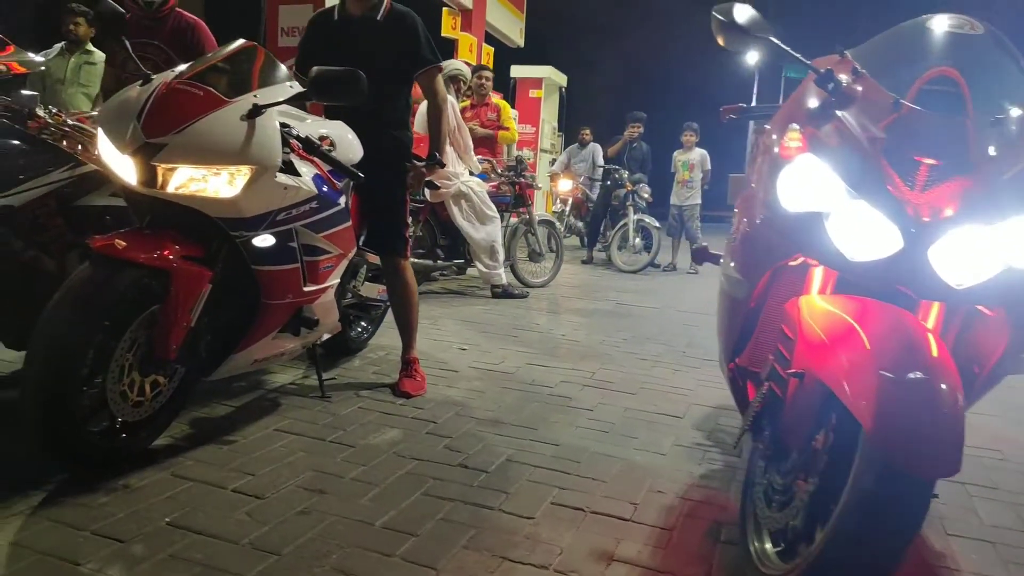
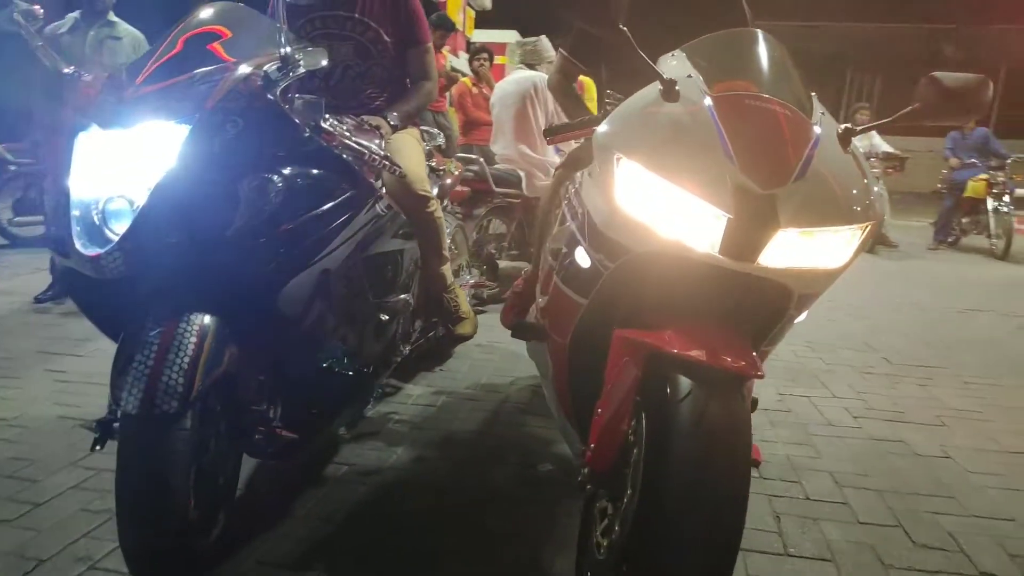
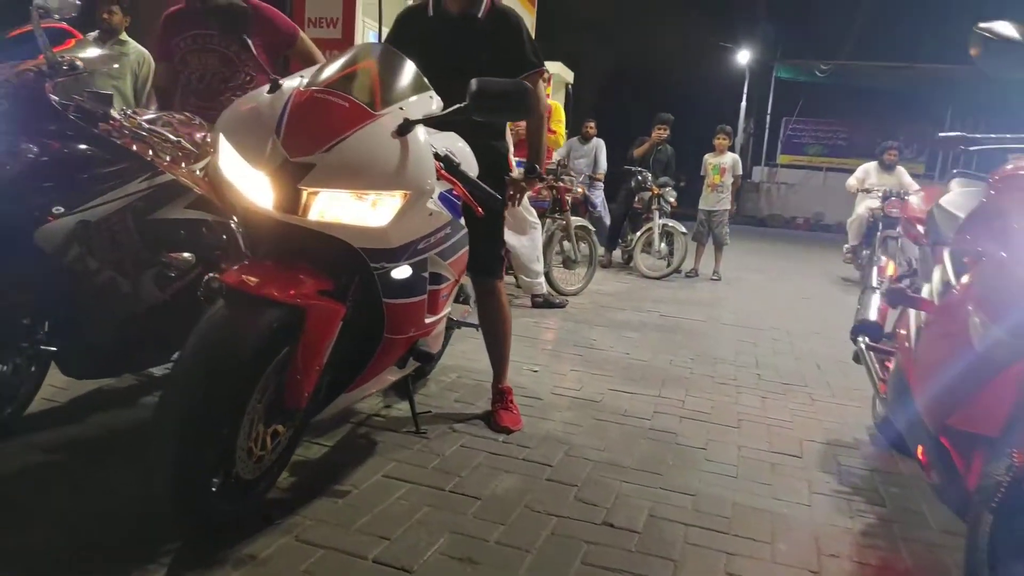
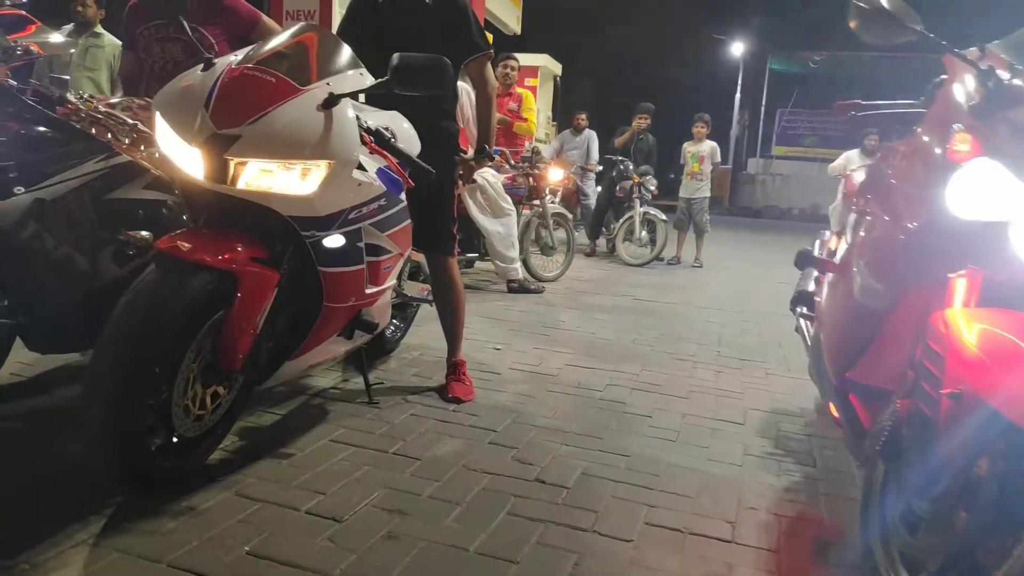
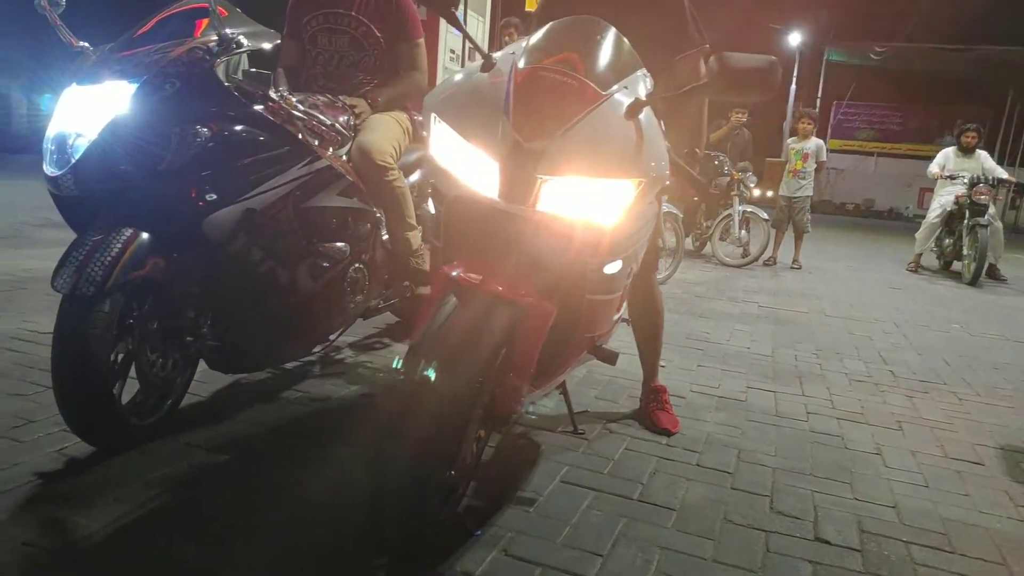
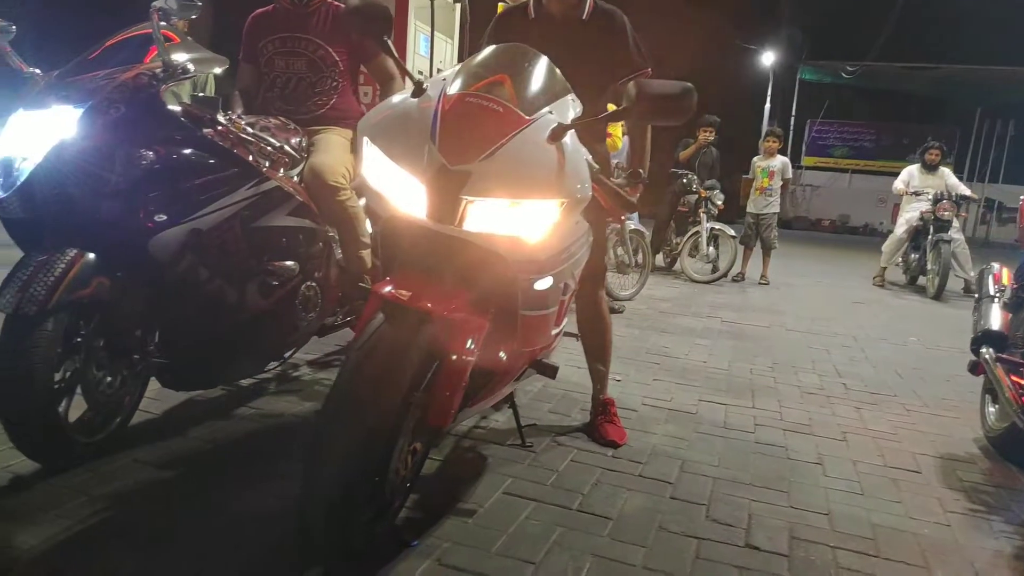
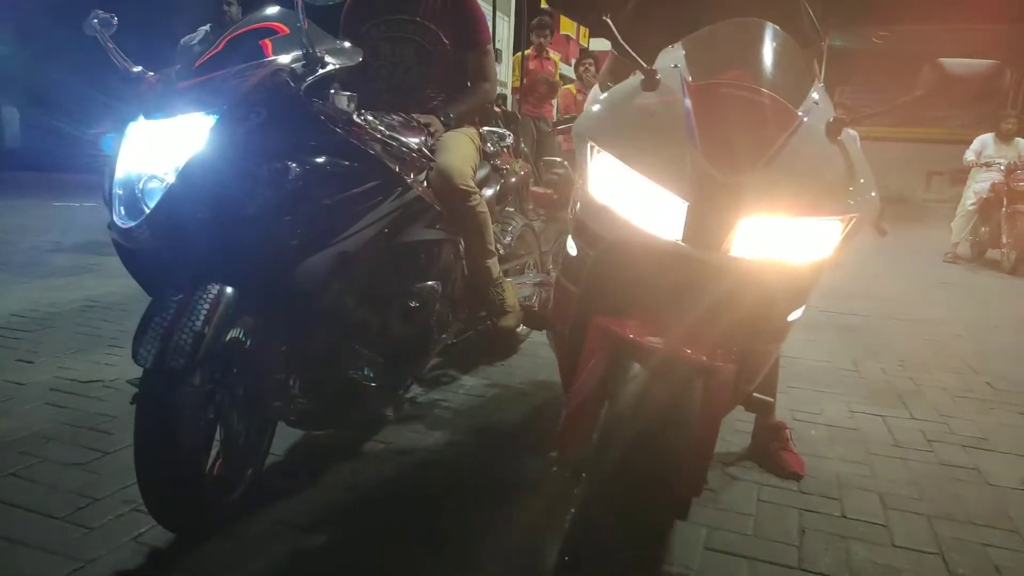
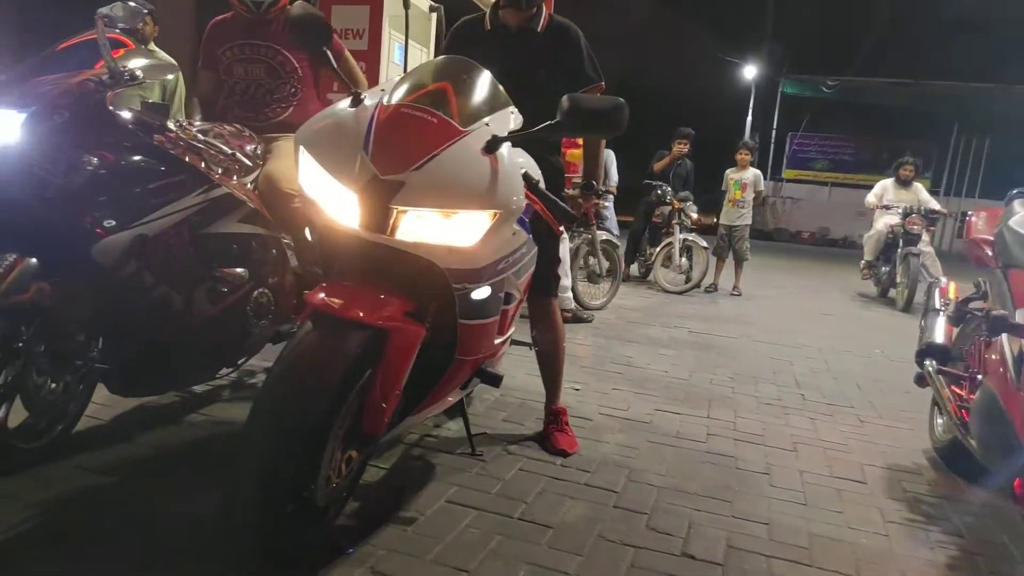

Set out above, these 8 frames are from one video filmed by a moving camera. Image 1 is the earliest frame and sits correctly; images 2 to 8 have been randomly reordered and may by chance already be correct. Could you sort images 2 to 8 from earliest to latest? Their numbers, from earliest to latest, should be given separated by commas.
4, 3, 8, 6, 5, 7, 2
